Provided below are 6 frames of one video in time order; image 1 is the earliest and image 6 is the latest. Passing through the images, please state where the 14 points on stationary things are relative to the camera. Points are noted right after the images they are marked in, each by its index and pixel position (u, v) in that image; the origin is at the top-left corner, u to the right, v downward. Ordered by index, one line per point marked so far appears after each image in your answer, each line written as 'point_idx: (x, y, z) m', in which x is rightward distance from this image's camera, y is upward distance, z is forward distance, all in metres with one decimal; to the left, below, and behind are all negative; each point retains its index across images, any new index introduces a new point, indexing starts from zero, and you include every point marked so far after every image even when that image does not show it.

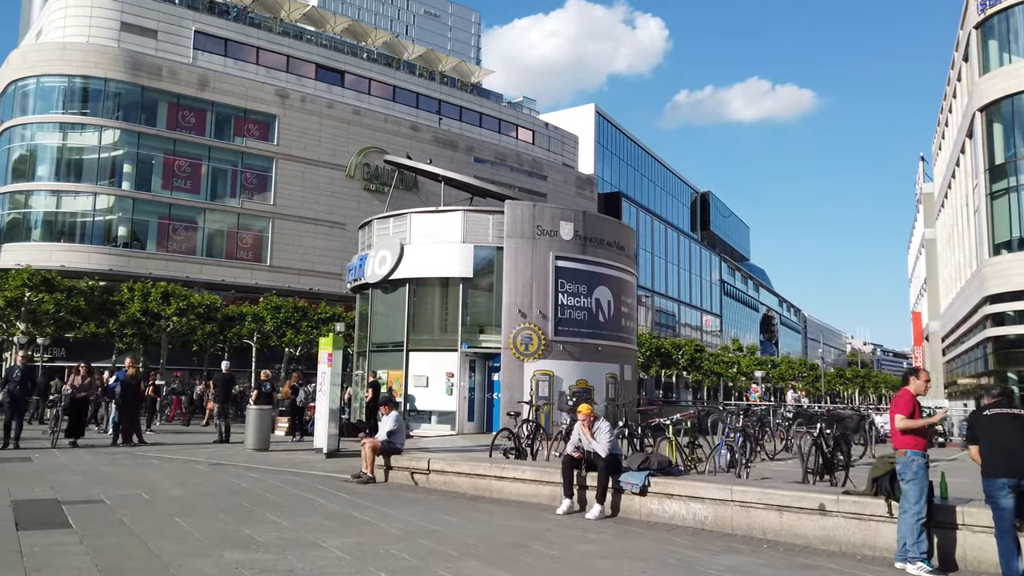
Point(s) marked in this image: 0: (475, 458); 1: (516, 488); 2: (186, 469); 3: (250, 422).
0: (-0.6, -2.6, +11.4) m
1: (+0.1, -2.7, +10.0) m
2: (-5.3, -2.9, +12.1) m
3: (-5.7, -2.9, +16.4) m
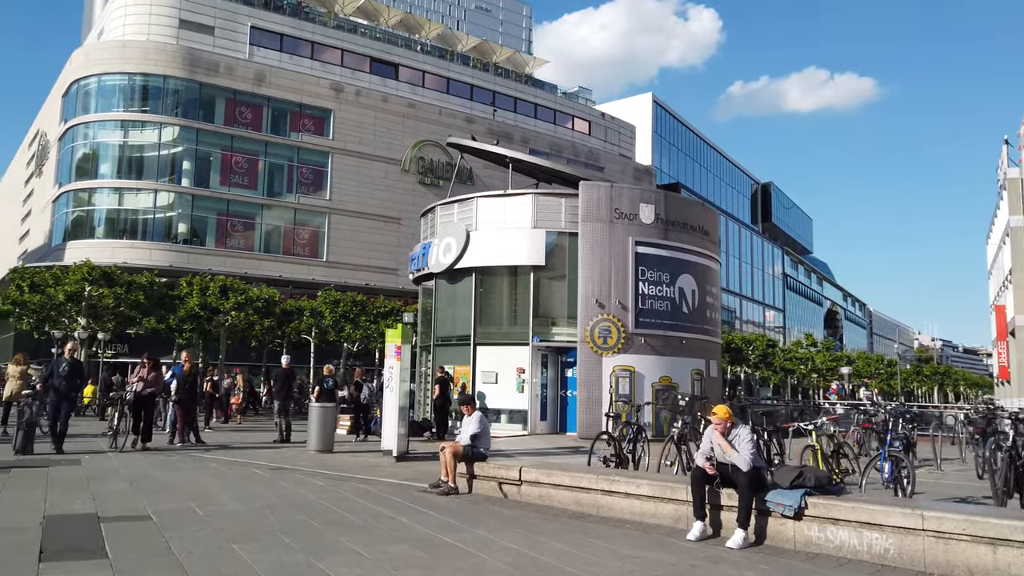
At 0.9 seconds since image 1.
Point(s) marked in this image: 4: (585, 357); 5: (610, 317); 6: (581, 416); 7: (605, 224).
0: (+0.8, -2.3, +9.8) m
1: (+1.3, -2.4, +8.4) m
2: (-3.8, -2.7, +10.8) m
3: (-4.0, -2.7, +15.1) m
4: (+1.9, -1.8, +19.2) m
5: (+2.5, -0.7, +19.4) m
6: (+1.7, -3.2, +19.0) m
7: (+2.4, +1.7, +19.7) m
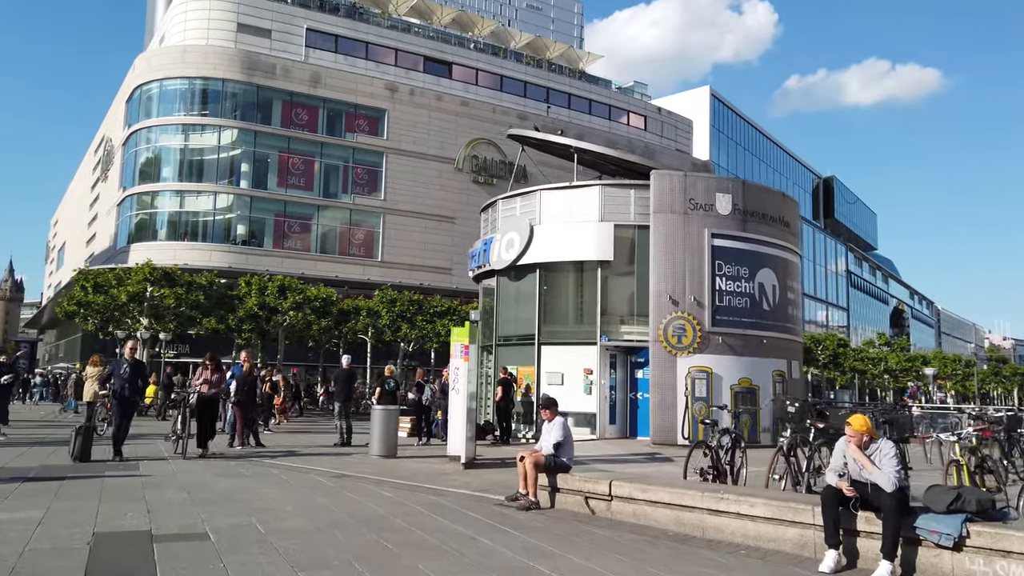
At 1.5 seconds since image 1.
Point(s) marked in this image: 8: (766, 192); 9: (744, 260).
0: (+1.8, -2.2, +8.7) m
1: (+2.2, -2.3, +7.3) m
2: (-2.7, -2.6, +10.1) m
3: (-2.6, -2.6, +14.3) m
4: (+3.5, -1.7, +18.1) m
5: (+4.2, -0.6, +18.2) m
6: (+3.4, -3.1, +17.8) m
7: (+4.1, +1.8, +18.5) m
8: (+6.6, +2.5, +19.5) m
9: (+5.8, +0.7, +18.9) m
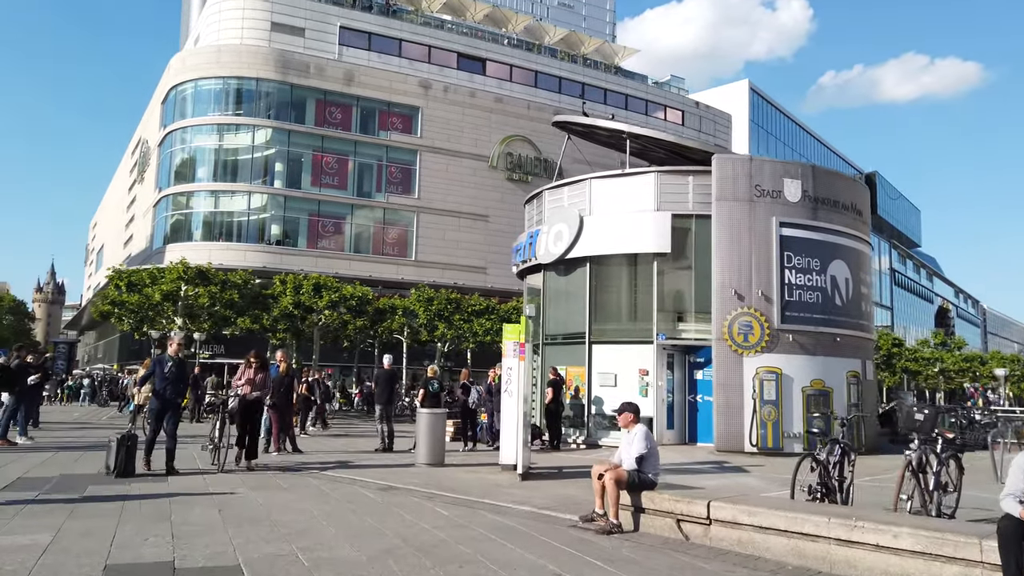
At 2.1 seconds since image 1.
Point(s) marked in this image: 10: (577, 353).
0: (+2.6, -2.1, +7.4) m
1: (+3.0, -2.2, +6.0) m
2: (-1.9, -2.5, +8.9) m
3: (-1.6, -2.5, +13.2) m
4: (+4.7, -1.5, +16.7) m
5: (+5.3, -0.5, +16.7) m
6: (+4.5, -3.0, +16.4) m
7: (+5.3, +1.9, +17.1) m
8: (+7.8, +2.6, +18.0) m
9: (+7.0, +0.9, +17.4) m
10: (+1.7, -1.7, +19.2) m
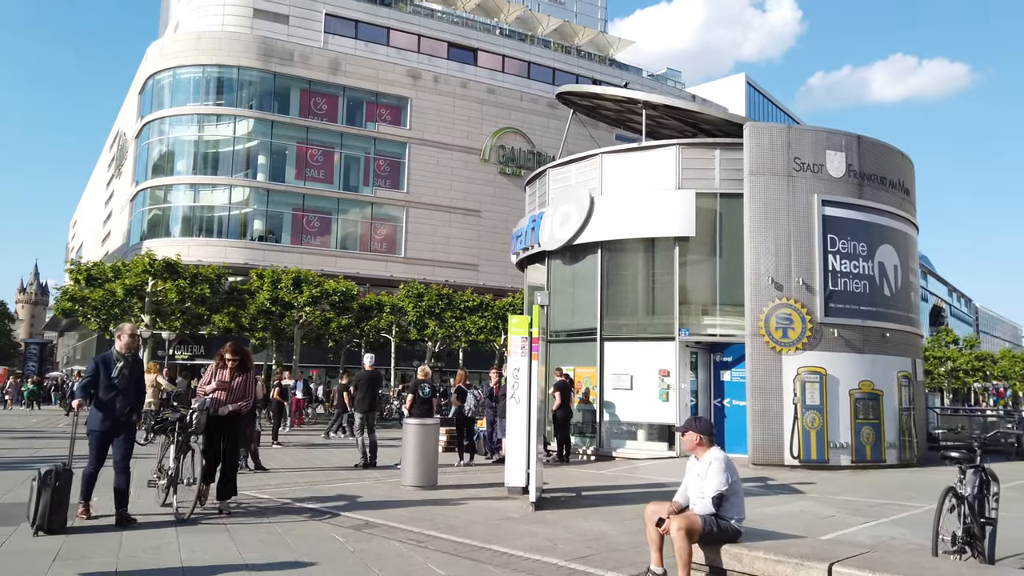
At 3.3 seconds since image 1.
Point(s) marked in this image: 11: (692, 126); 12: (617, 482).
0: (+2.7, -1.8, +5.1) m
1: (+3.1, -2.0, +3.7) m
2: (-1.7, -2.3, +6.6) m
3: (-1.5, -2.3, +10.9) m
4: (+4.7, -1.3, +14.4) m
5: (+5.4, -0.3, +14.5) m
6: (+4.6, -2.8, +14.2) m
7: (+5.3, +2.2, +14.9) m
8: (+7.8, +2.9, +15.8) m
9: (+7.1, +1.1, +15.2) m
10: (+1.7, -1.4, +16.9) m
11: (+4.4, +4.1, +18.5) m
12: (+1.7, -3.1, +11.9) m
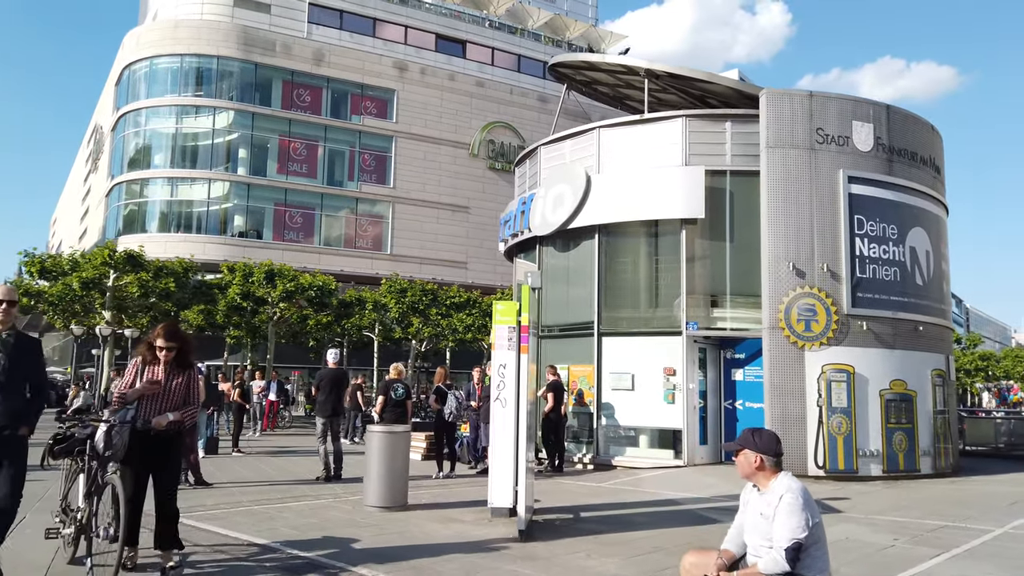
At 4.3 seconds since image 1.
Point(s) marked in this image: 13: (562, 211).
0: (+2.6, -1.6, +3.4) m
1: (+3.1, -1.7, +2.0) m
2: (-1.9, -2.0, +4.8) m
3: (-1.7, -2.0, +9.1) m
4: (+4.5, -1.1, +12.7) m
5: (+5.1, 0.0, +12.8) m
6: (+4.3, -2.5, +12.5) m
7: (+5.1, +2.4, +13.2) m
8: (+7.6, +3.1, +14.1) m
9: (+6.8, +1.3, +13.5) m
10: (+1.4, -1.2, +15.2) m
11: (+4.2, +4.3, +16.8) m
12: (+1.5, -2.8, +10.2) m
13: (+1.0, +1.6, +15.4) m
